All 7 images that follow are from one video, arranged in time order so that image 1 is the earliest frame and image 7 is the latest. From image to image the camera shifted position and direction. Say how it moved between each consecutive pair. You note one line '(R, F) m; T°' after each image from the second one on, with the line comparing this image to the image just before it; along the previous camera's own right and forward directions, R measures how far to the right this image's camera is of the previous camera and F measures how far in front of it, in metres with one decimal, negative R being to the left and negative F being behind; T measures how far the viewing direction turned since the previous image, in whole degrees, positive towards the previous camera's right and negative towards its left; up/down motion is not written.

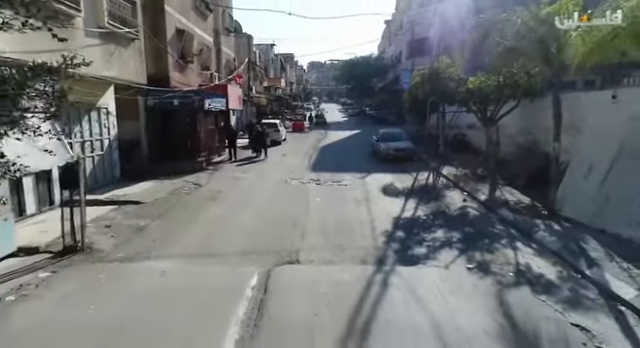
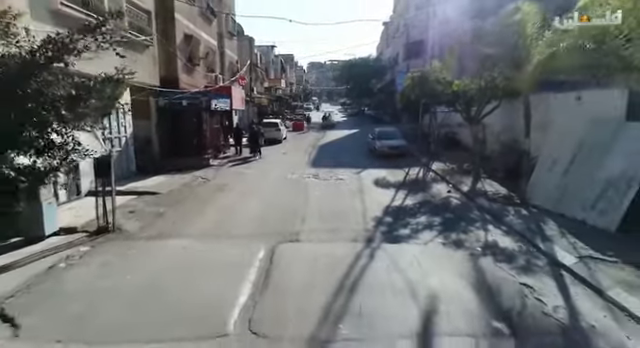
(+0.1, -1.2) m; 0°
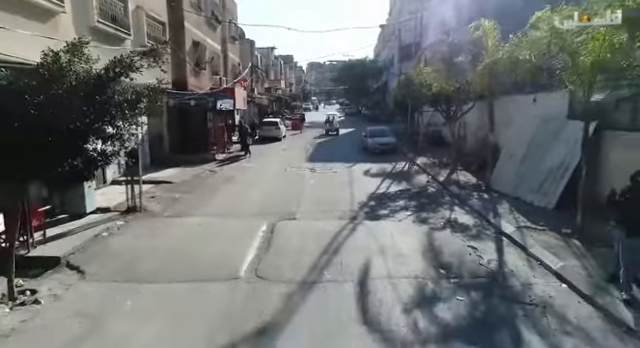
(+0.2, -1.7) m; 0°
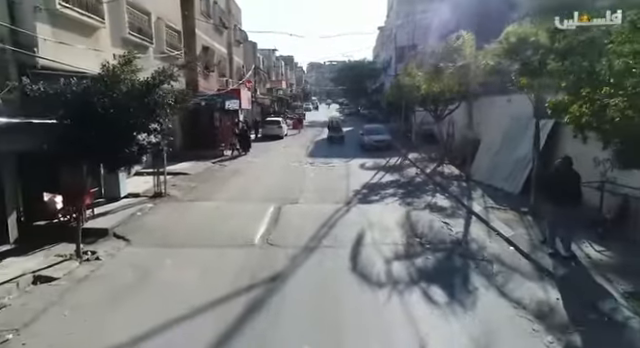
(0.0, -1.7) m; 0°
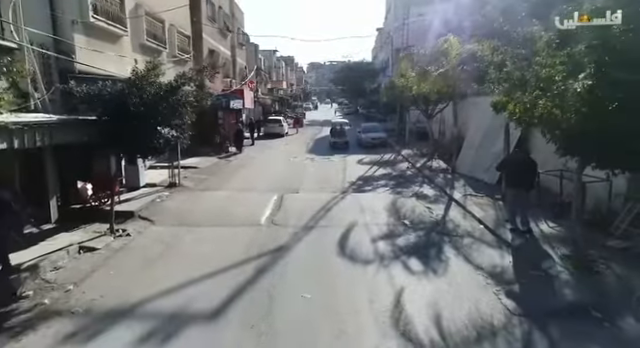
(+0.1, -1.3) m; 0°
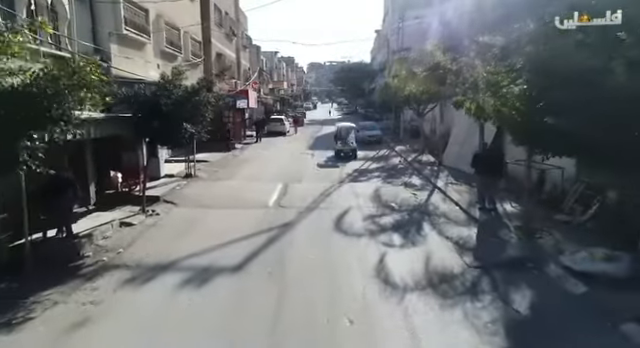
(0.0, -1.6) m; 0°
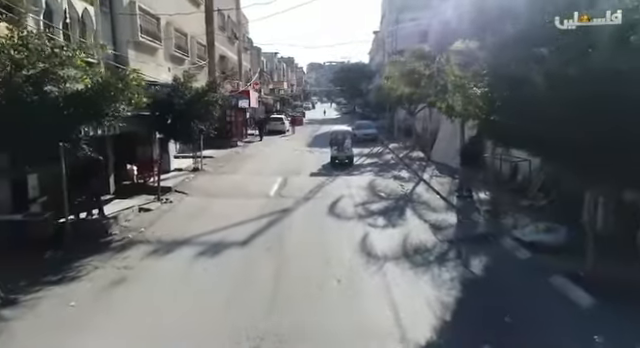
(+0.1, -1.3) m; 0°
